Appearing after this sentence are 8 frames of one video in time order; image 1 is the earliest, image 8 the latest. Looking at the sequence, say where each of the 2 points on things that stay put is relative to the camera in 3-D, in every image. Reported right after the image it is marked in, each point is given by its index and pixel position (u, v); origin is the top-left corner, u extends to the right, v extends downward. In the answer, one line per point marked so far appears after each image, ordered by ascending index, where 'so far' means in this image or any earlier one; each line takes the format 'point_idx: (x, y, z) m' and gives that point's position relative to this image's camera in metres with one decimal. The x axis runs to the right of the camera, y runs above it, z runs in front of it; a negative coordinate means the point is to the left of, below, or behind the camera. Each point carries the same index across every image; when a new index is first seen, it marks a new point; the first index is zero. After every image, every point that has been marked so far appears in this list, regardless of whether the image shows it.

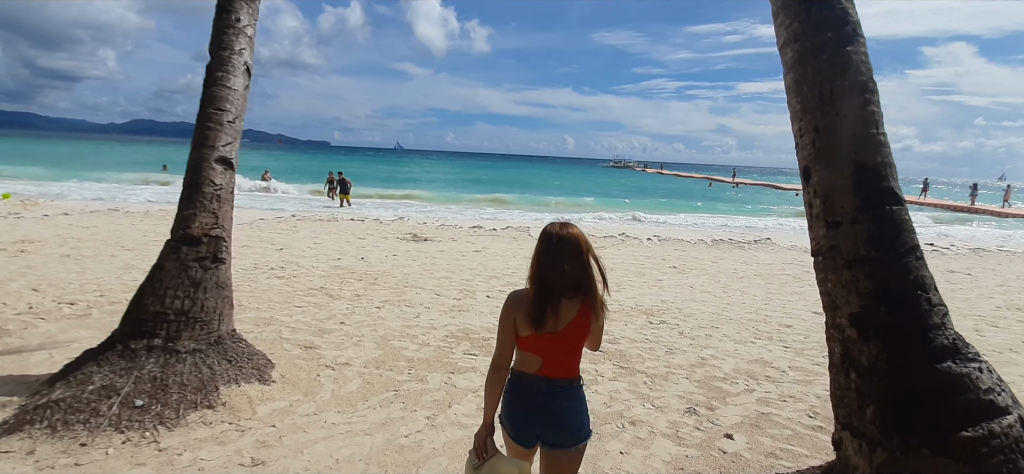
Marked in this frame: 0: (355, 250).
0: (-3.1, -0.2, +9.5) m
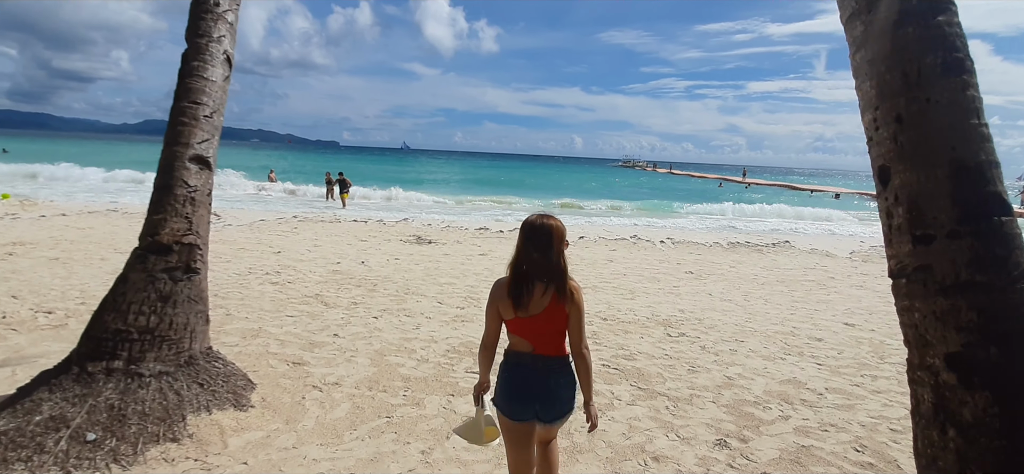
0: (-2.9, -0.3, +9.1) m
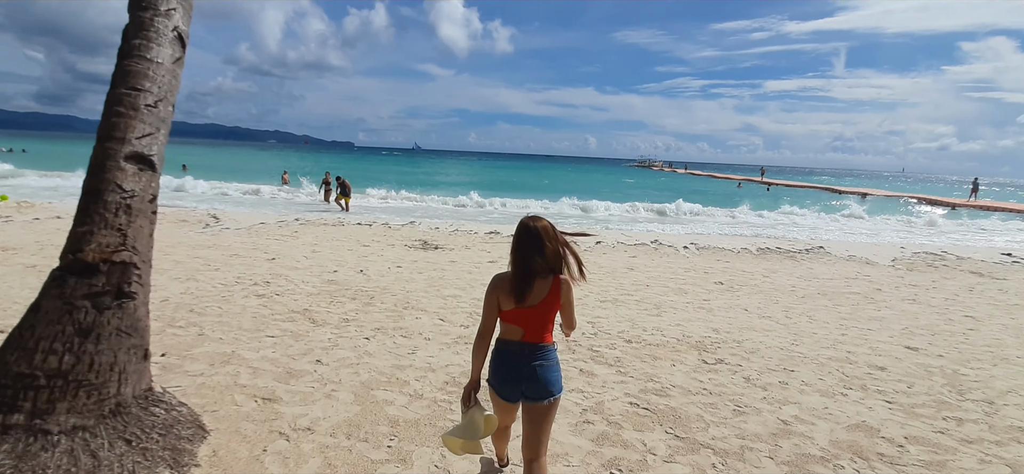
0: (-2.7, -0.4, +8.5) m
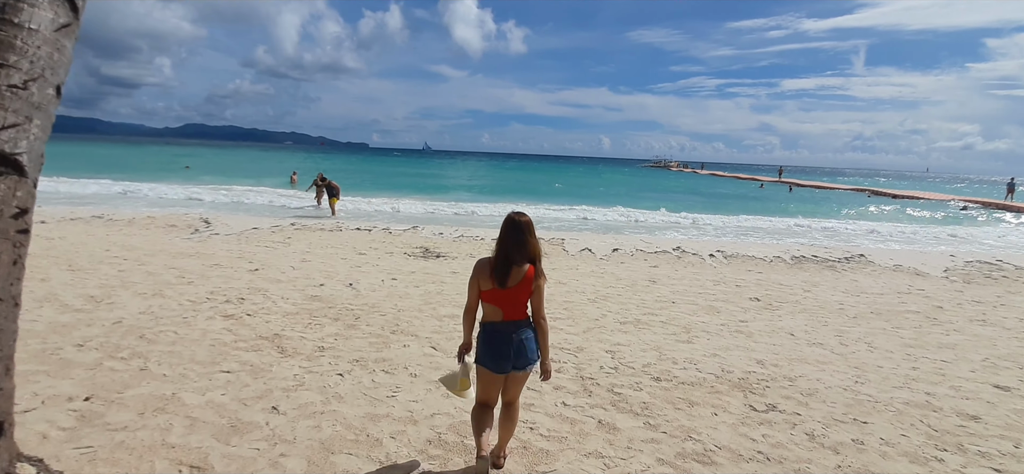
0: (-2.6, -0.5, +7.7) m
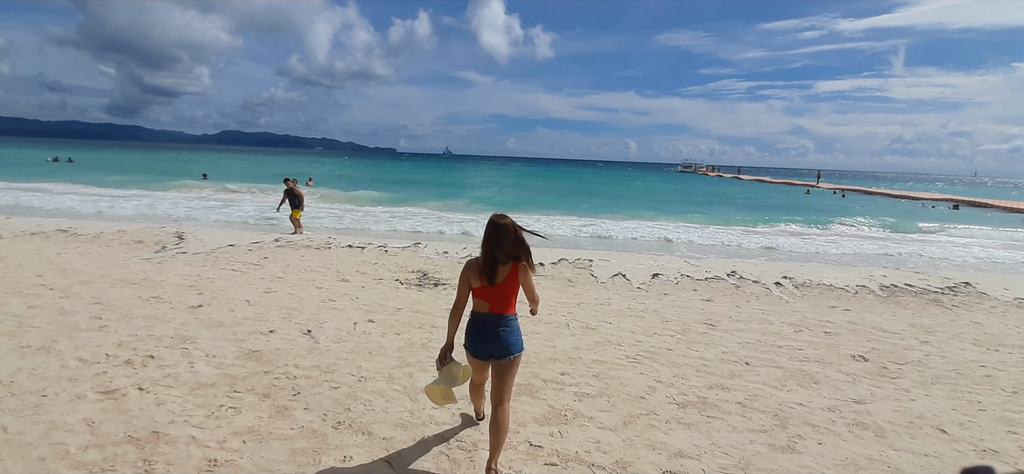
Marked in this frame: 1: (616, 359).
0: (-2.4, -0.9, +6.0) m
1: (+1.0, -1.2, +4.7) m
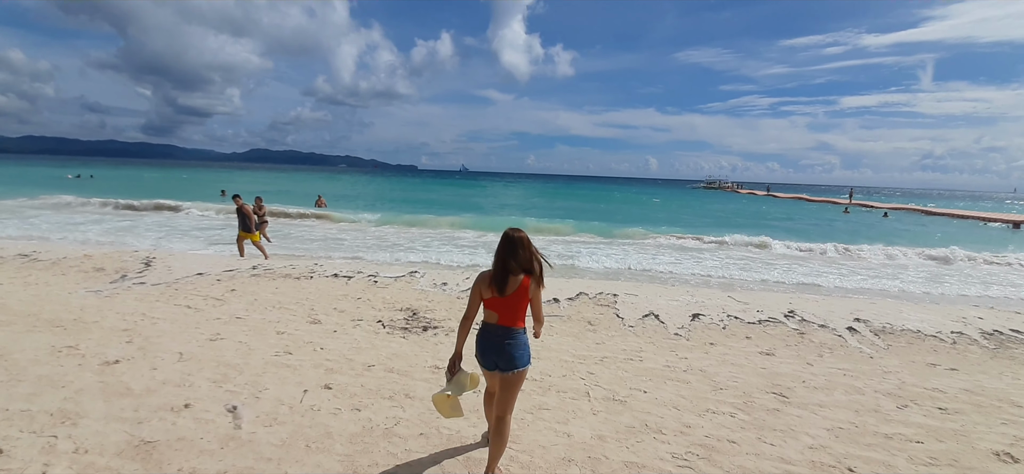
0: (-2.4, -1.2, +4.8) m
1: (+1.0, -1.5, +3.3) m
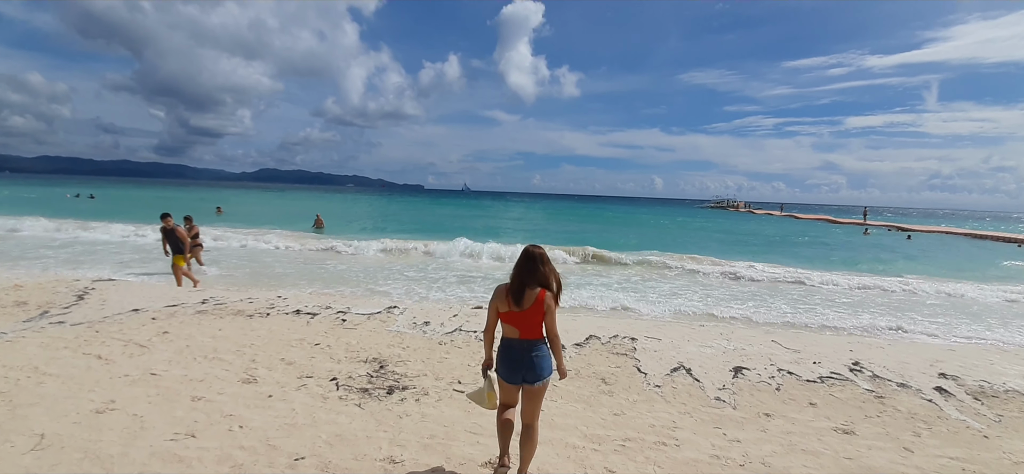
0: (-2.5, -1.5, +3.4) m
1: (+0.9, -1.7, +1.9) m
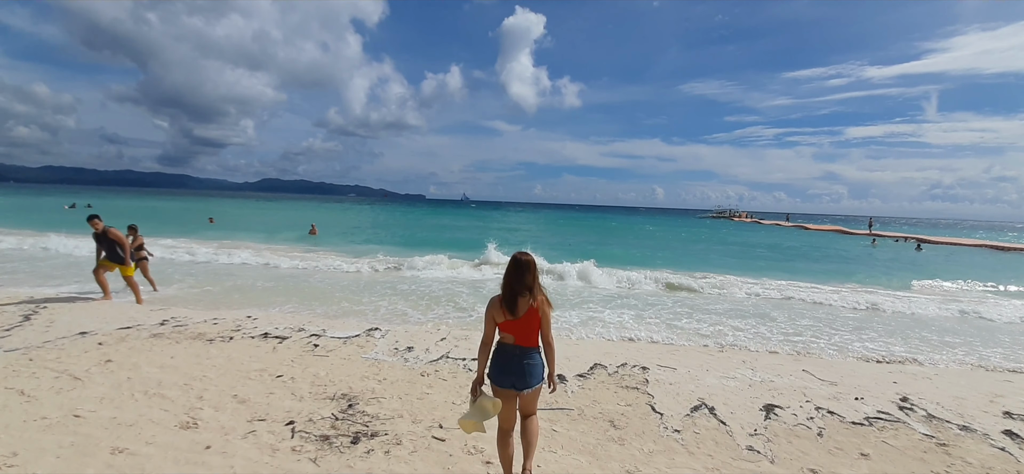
0: (-2.6, -1.6, +2.7) m
1: (+0.8, -1.8, +1.1) m
